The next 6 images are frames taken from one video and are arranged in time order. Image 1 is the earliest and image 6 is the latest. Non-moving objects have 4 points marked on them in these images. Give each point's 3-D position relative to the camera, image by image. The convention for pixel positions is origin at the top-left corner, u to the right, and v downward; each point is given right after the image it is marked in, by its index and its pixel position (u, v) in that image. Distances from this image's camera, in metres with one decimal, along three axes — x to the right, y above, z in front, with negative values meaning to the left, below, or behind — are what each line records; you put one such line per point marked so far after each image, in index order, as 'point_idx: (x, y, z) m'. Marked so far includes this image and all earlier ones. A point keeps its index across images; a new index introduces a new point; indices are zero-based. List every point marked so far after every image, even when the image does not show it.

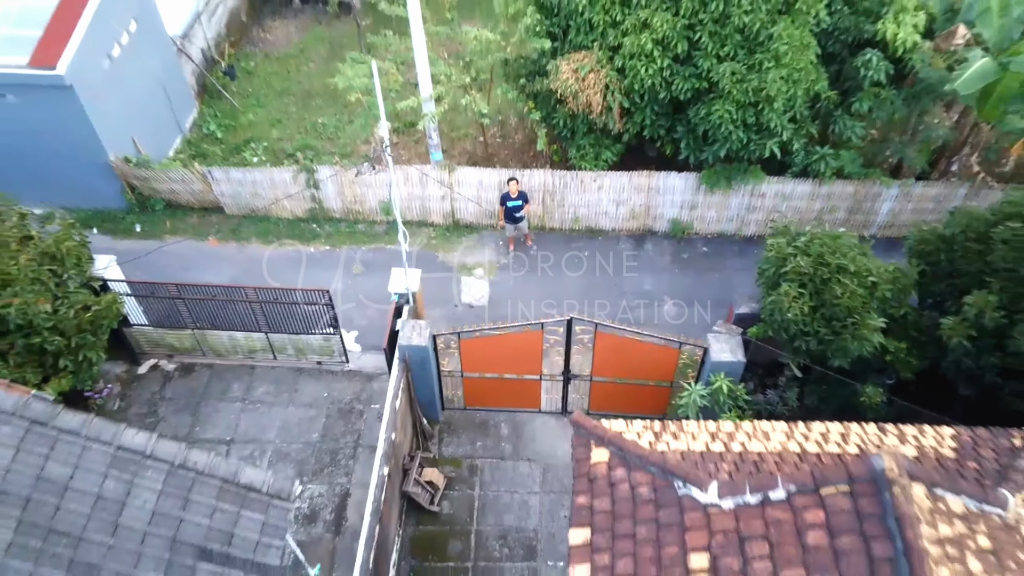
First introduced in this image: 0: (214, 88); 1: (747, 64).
0: (-4.4, +3.0, +11.9) m
1: (+2.4, +2.3, +8.2) m
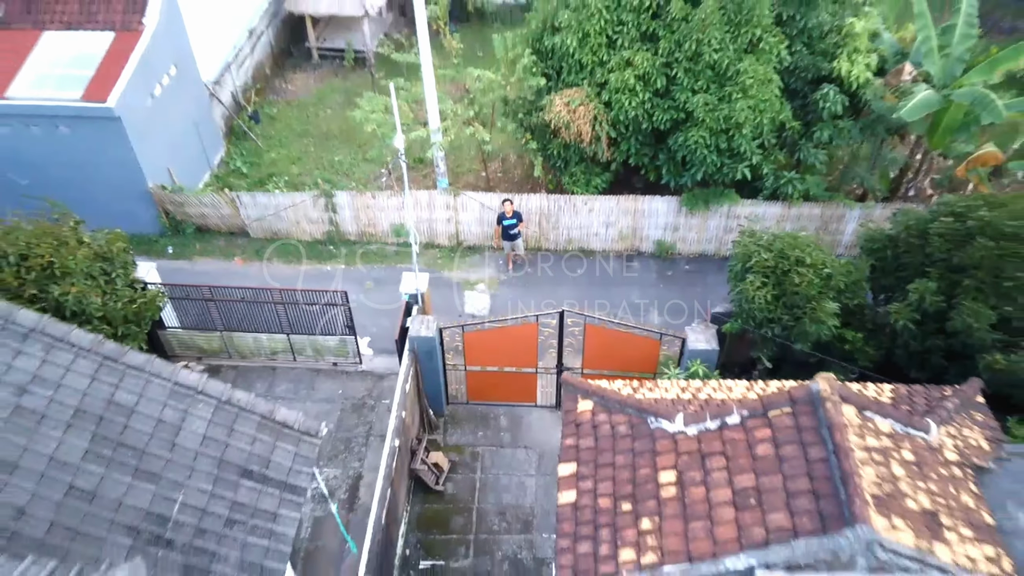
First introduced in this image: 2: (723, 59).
0: (-4.4, +2.6, +13.0) m
1: (+2.4, +2.2, +9.3) m
2: (+2.4, +2.6, +9.1) m
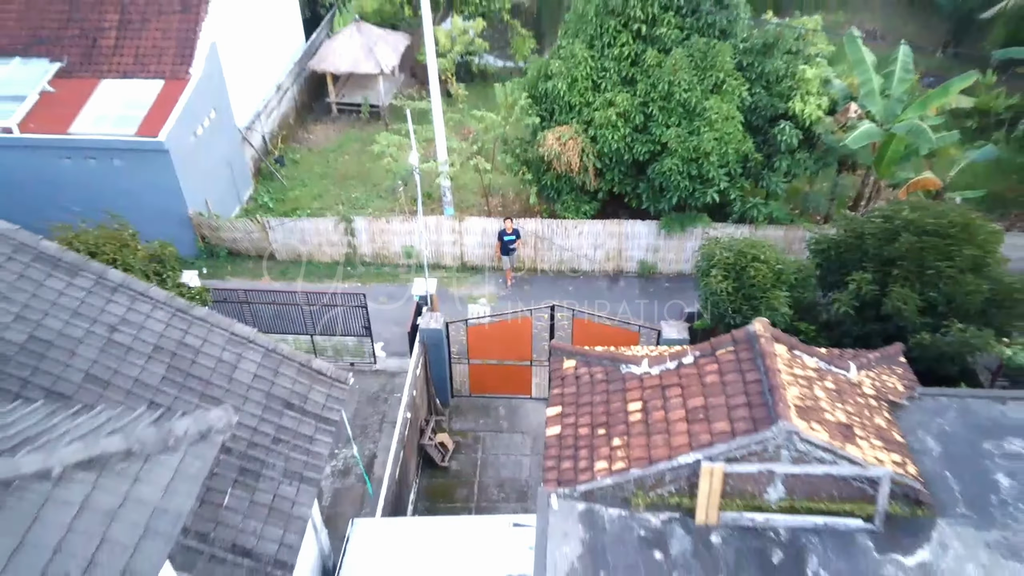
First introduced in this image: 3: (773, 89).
0: (-4.4, +2.1, +14.5) m
1: (+2.4, +2.1, +10.7) m
2: (+2.4, +2.5, +10.6) m
3: (+3.6, +2.8, +11.2) m
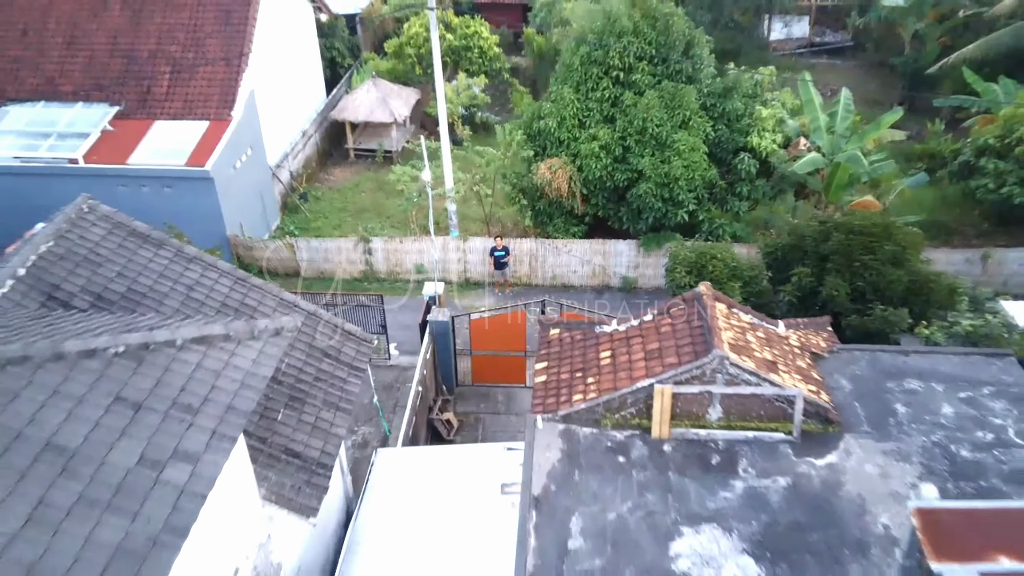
0: (-4.4, +1.7, +16.3) m
1: (+2.3, +2.0, +12.5) m
2: (+2.3, +2.4, +12.4) m
3: (+3.6, +2.6, +13.0) m
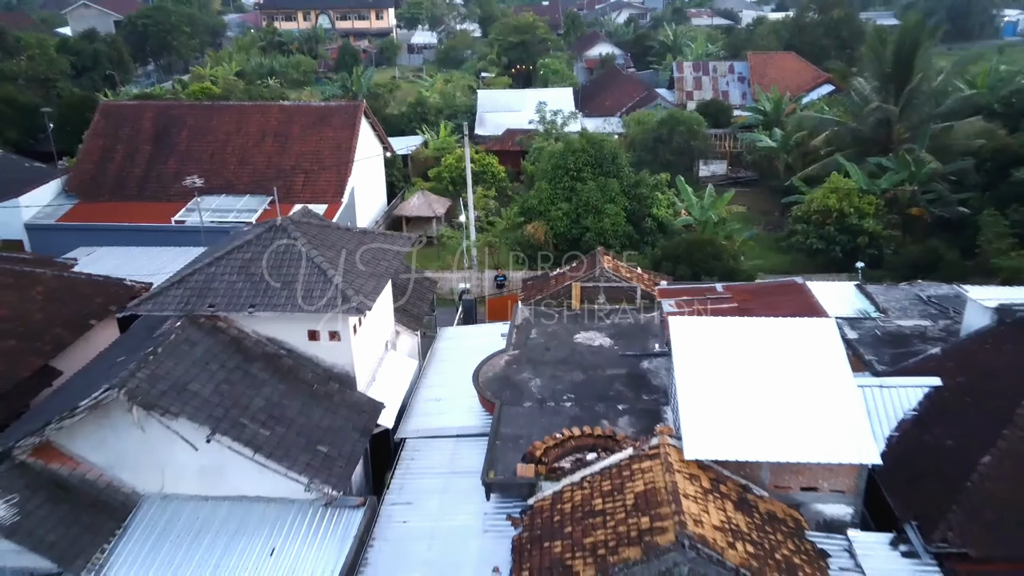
0: (-4.4, +0.7, +25.1) m
1: (+2.3, +1.8, +21.4) m
2: (+2.3, +2.2, +21.4) m
3: (+3.5, +2.3, +22.0) m
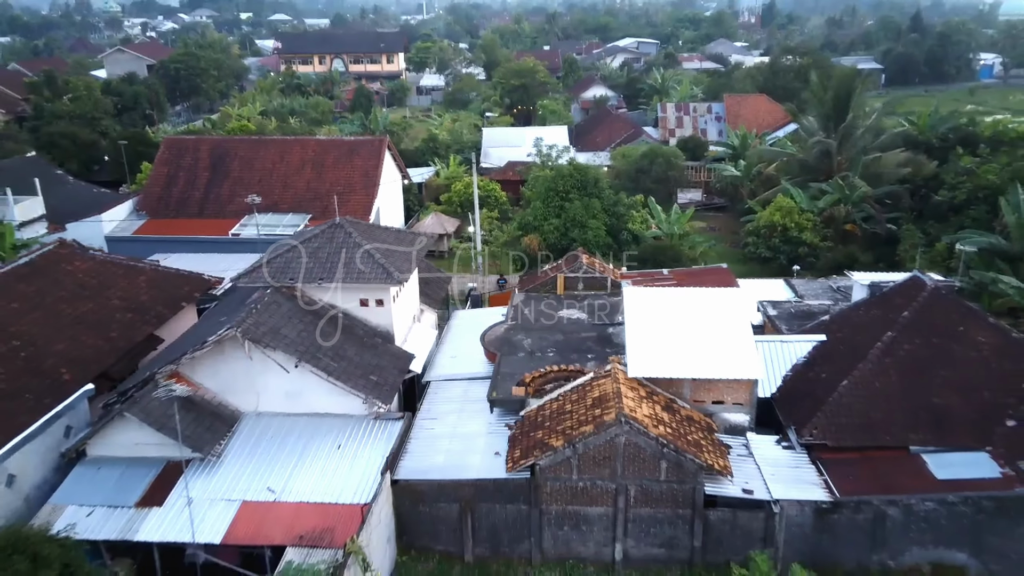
0: (-4.4, +0.6, +29.6) m
1: (+2.3, +1.8, +25.9) m
2: (+2.3, +2.2, +25.9) m
3: (+3.5, +2.2, +26.5) m
